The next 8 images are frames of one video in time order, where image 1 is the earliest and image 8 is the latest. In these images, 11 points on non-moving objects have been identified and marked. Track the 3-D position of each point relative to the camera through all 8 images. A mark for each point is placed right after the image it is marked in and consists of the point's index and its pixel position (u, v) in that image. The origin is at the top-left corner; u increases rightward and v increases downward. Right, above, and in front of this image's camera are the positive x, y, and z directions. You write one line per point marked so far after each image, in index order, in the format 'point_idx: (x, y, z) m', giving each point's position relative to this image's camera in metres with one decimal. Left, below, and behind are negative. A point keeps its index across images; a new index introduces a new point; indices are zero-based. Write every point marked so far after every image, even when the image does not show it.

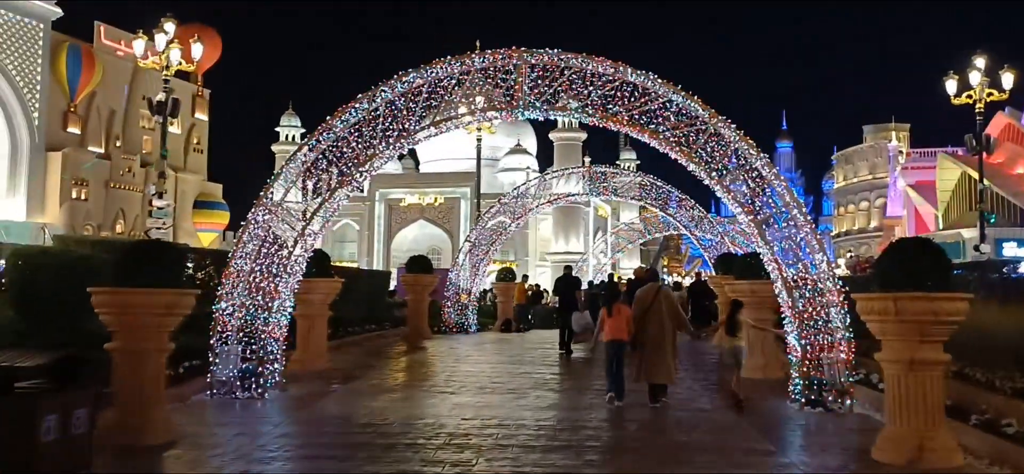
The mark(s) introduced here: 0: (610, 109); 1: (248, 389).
0: (+1.0, +1.4, +9.3) m
1: (-2.6, -1.5, +8.6) m
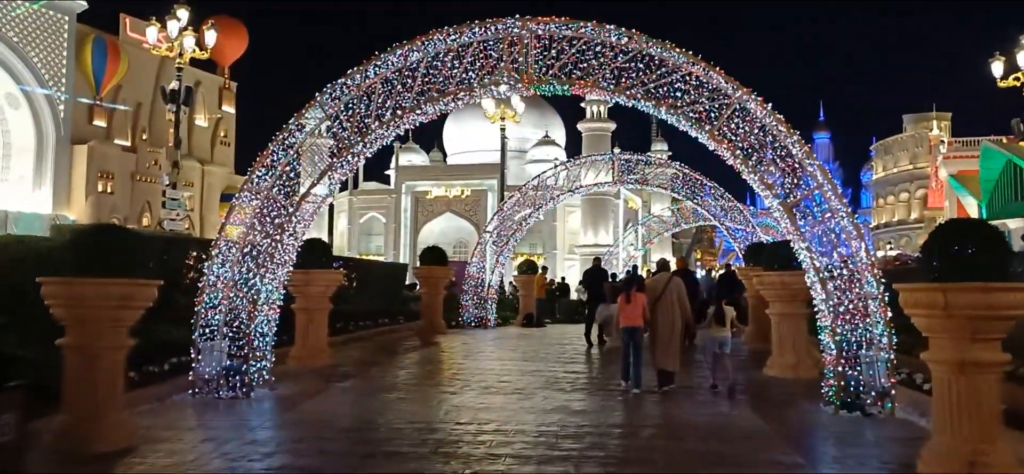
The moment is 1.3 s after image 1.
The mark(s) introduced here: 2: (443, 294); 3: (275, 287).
0: (+1.1, +1.5, +8.5) m
1: (-2.6, -1.4, +8.0) m
2: (-1.3, -1.1, +16.3) m
3: (-2.4, -0.5, +8.6) m
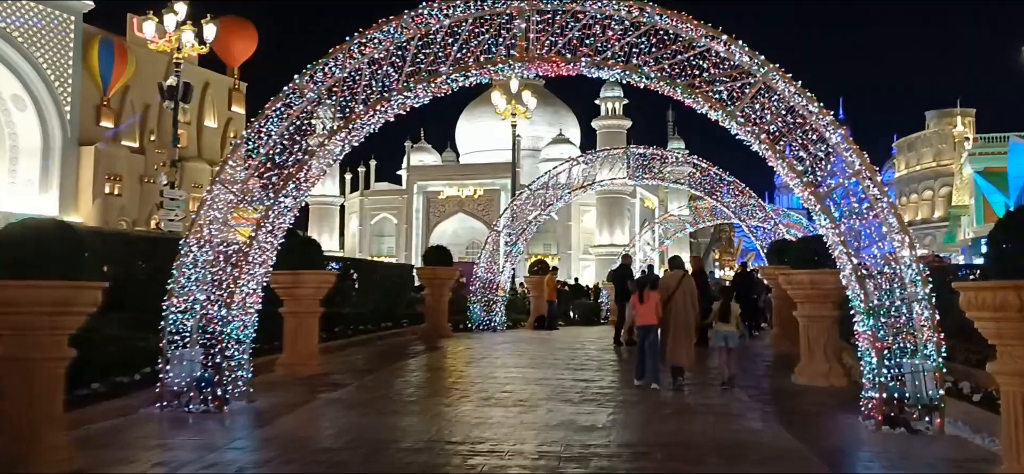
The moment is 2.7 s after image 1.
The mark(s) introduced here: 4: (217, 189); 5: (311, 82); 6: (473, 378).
0: (+1.1, +1.6, +7.7) m
1: (-2.6, -1.4, +7.2) m
2: (-1.1, -1.1, +15.6) m
3: (-2.4, -0.5, +7.9) m
4: (-2.5, +0.4, +7.4) m
5: (-1.8, +1.4, +7.6) m
6: (-0.4, -1.6, +9.7) m
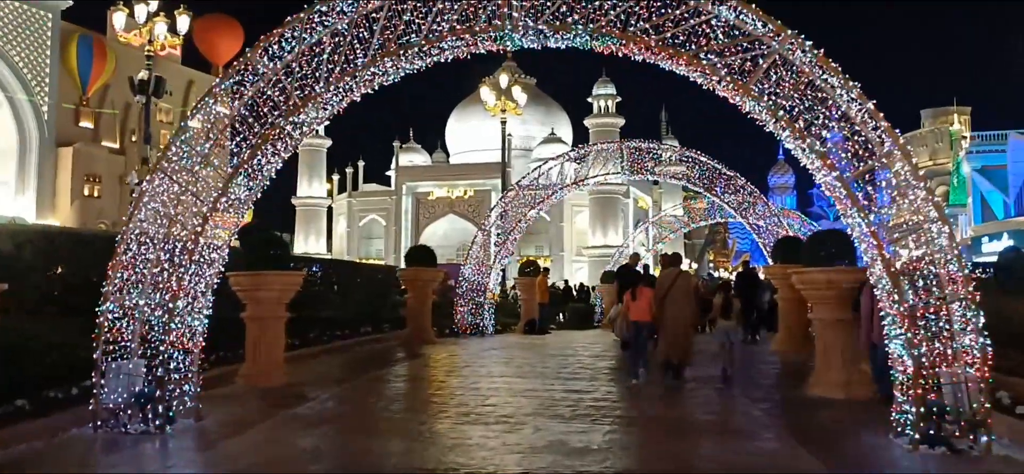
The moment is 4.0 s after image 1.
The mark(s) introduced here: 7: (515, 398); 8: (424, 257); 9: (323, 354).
0: (+0.9, +1.6, +6.8) m
1: (-2.7, -1.3, +6.3) m
2: (-1.3, -1.0, +14.7) m
3: (-2.5, -0.4, +7.0) m
4: (-2.7, +0.4, +6.5) m
5: (-1.9, +1.4, +6.7) m
6: (-0.5, -1.5, +8.8) m
7: (0.0, -1.5, +8.0) m
8: (-1.5, -0.3, +14.4) m
9: (-2.6, -1.6, +11.9) m
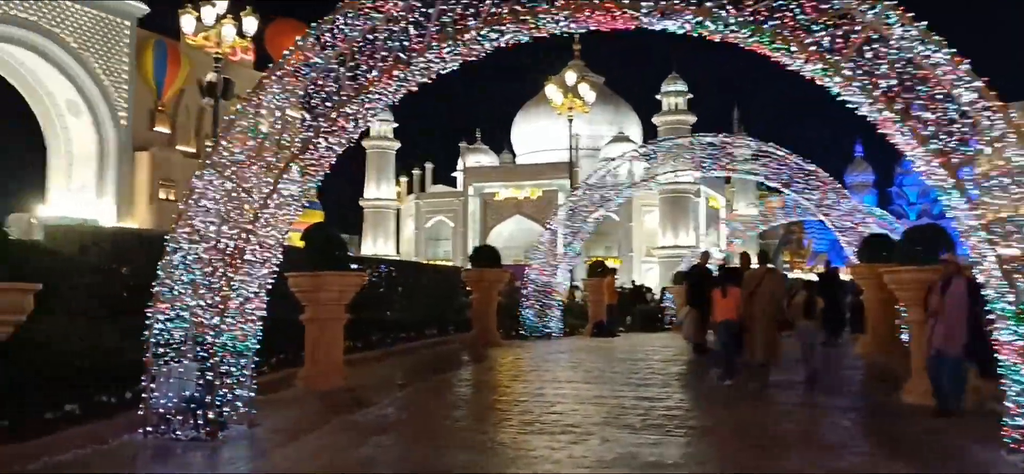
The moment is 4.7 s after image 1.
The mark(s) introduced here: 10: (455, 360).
0: (+1.4, +1.6, +6.3) m
1: (-2.2, -1.3, +6.1) m
2: (-0.2, -1.0, +14.3) m
3: (-2.0, -0.4, +6.7) m
4: (-2.2, +0.4, +6.3) m
5: (-1.4, +1.4, +6.4) m
6: (+0.1, -1.5, +8.3) m
7: (+0.6, -1.5, +7.5) m
8: (-0.4, -0.3, +14.0) m
9: (-1.7, -1.6, +11.6) m
10: (-0.8, -1.7, +11.8) m
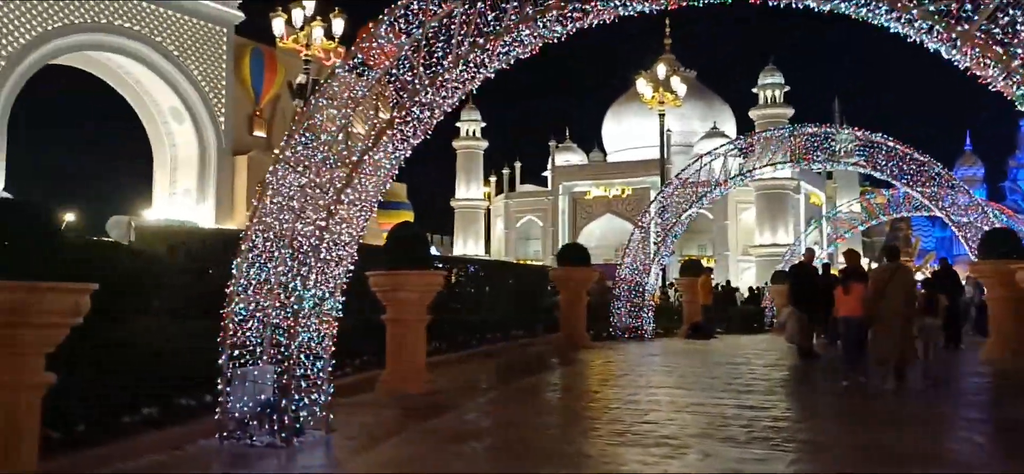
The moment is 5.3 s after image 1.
0: (+2.0, +1.7, +5.6) m
1: (-1.6, -1.3, +5.8) m
2: (+1.2, -1.0, +13.8) m
3: (-1.4, -0.4, +6.4) m
4: (-1.6, +0.5, +6.0) m
5: (-0.8, +1.4, +6.1) m
6: (+0.9, -1.5, +7.8) m
7: (+1.3, -1.4, +7.0) m
8: (+1.0, -0.3, +13.6) m
9: (-0.5, -1.6, +11.3) m
10: (+0.4, -1.6, +11.4) m
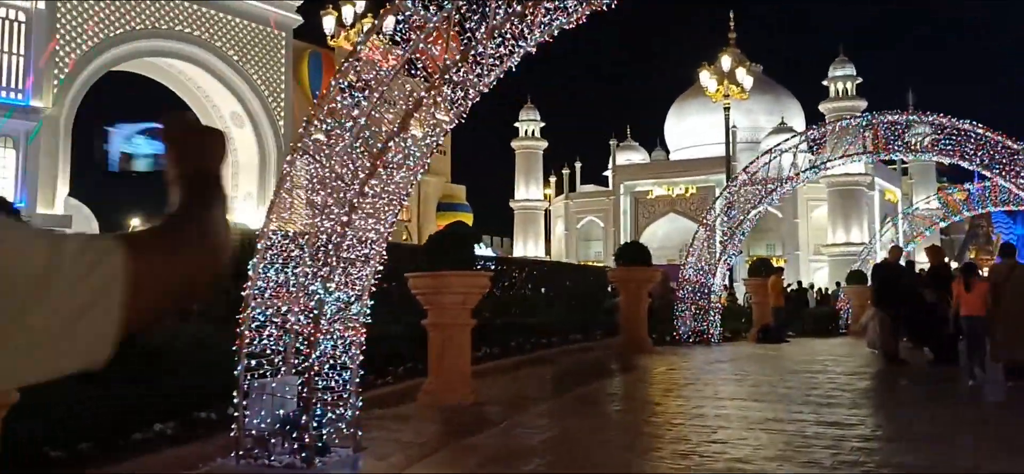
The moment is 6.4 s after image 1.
0: (+2.2, +1.7, +4.8) m
1: (-1.4, -1.3, +5.2) m
2: (+2.1, -1.0, +13.0) m
3: (-1.0, -0.4, +5.8) m
4: (-1.3, +0.5, +5.4) m
5: (-0.6, +1.5, +5.4) m
6: (+1.4, -1.5, +7.0) m
7: (+1.7, -1.4, +6.1) m
8: (+1.9, -0.3, +12.8) m
9: (+0.2, -1.6, +10.6) m
10: (+1.1, -1.6, +10.6) m
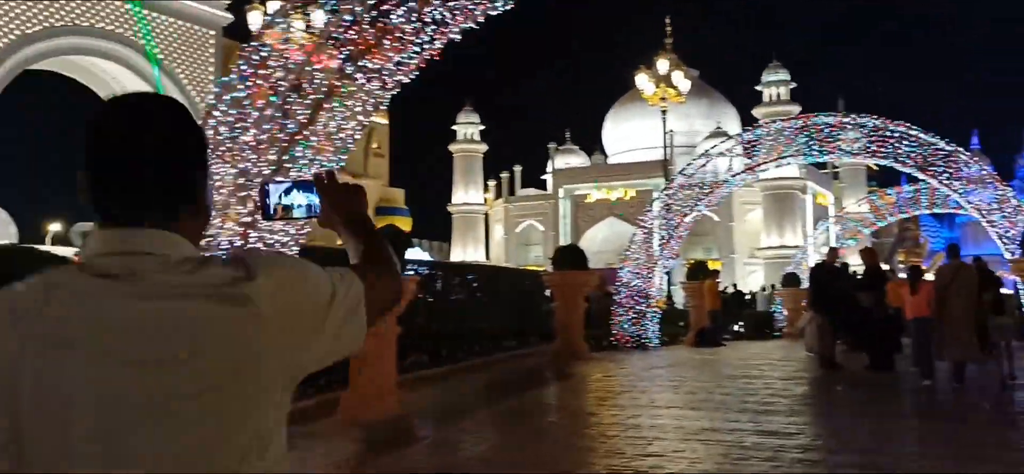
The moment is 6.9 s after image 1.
0: (+1.8, +1.7, +4.5) m
1: (-1.8, -1.3, +4.7) m
2: (+1.1, -1.0, +12.7) m
3: (-1.5, -0.4, +5.3) m
4: (-1.8, +0.5, +4.9) m
5: (-1.0, +1.4, +5.0) m
6: (+0.8, -1.5, +6.7) m
7: (+1.2, -1.4, +5.9) m
8: (+0.9, -0.3, +12.5) m
9: (-0.6, -1.6, +10.1) m
10: (+0.3, -1.7, +10.2) m
